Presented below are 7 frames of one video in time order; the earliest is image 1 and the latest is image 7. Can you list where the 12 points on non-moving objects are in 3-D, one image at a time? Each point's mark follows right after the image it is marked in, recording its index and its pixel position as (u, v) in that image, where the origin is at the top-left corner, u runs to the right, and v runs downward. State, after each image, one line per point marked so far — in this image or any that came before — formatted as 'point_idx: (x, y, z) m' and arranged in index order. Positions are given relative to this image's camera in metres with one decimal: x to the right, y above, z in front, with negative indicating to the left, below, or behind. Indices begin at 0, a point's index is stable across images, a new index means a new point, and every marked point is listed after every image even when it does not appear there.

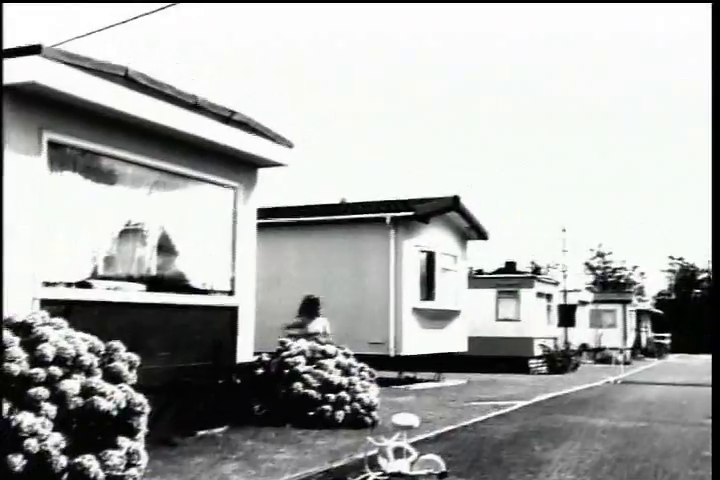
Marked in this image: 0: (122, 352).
0: (-1.8, -0.8, +6.7) m
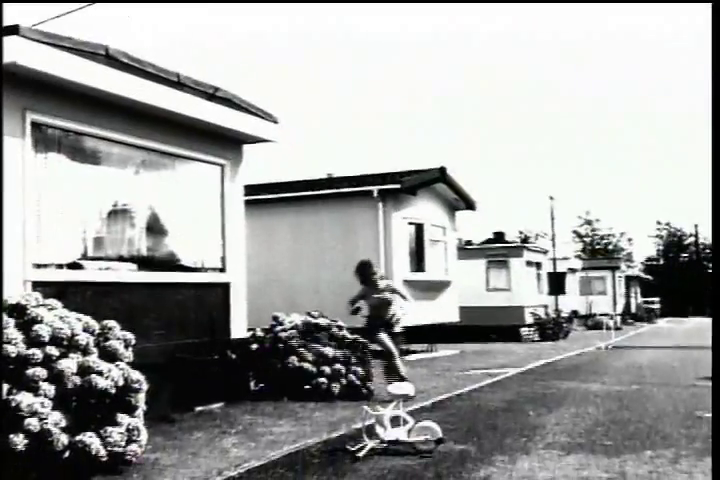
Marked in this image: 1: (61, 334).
0: (-1.8, -0.7, +6.7) m
1: (-2.0, -0.6, +6.2) m
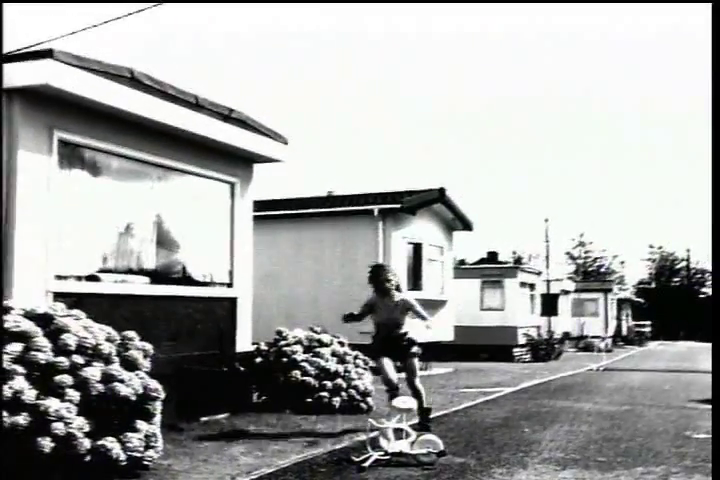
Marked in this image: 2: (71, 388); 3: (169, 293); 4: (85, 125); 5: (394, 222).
0: (-1.7, -0.8, +7.1) m
1: (-2.0, -0.7, +6.5) m
2: (-2.0, -1.0, +6.2) m
3: (-2.1, -0.6, +9.8) m
4: (-2.6, +1.1, +8.6) m
5: (+0.7, +0.4, +17.9) m
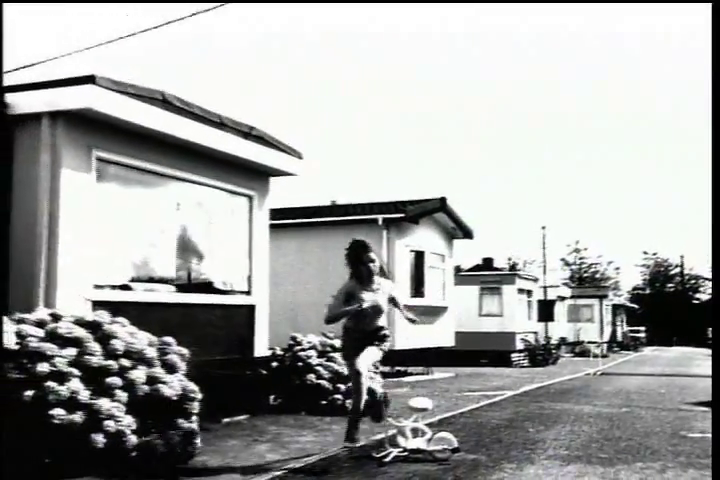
0: (-1.6, -0.9, +7.6) m
1: (-1.8, -0.8, +7.1) m
2: (-1.8, -1.1, +6.8) m
3: (-1.9, -0.7, +10.4) m
4: (-2.4, +1.0, +9.2) m
5: (+0.8, +0.2, +18.5) m
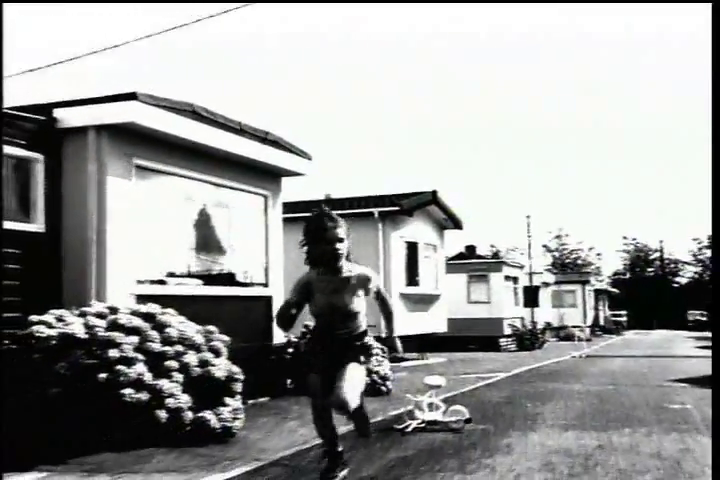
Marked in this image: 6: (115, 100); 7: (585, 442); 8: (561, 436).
0: (-1.4, -0.9, +8.6) m
1: (-1.6, -0.8, +8.0) m
2: (-1.6, -1.1, +7.7) m
3: (-1.7, -0.7, +11.3) m
4: (-2.3, +1.0, +10.1) m
5: (+0.7, +0.4, +19.5) m
6: (-2.5, +1.4, +9.2) m
7: (+2.0, -1.8, +8.2) m
8: (+1.9, -1.9, +8.6) m
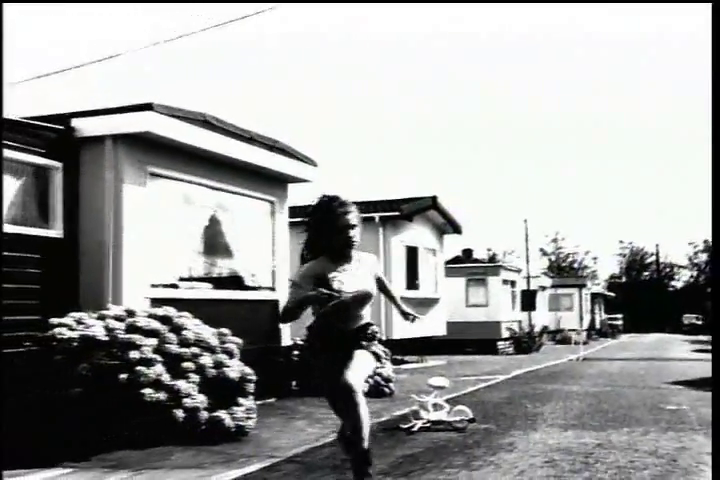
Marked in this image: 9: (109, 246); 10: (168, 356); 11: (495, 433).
0: (-1.3, -0.9, +8.9) m
1: (-1.5, -0.9, +8.3) m
2: (-1.5, -1.2, +8.0) m
3: (-1.7, -0.7, +11.6) m
4: (-2.2, +0.9, +10.4) m
5: (+0.8, +0.3, +19.9) m
6: (-2.4, +1.4, +9.6) m
7: (+2.1, -1.9, +8.5) m
8: (+2.0, -1.9, +8.9) m
9: (-2.6, -0.1, +9.6) m
10: (-1.7, -1.0, +8.0) m
11: (+1.3, -1.9, +8.9) m
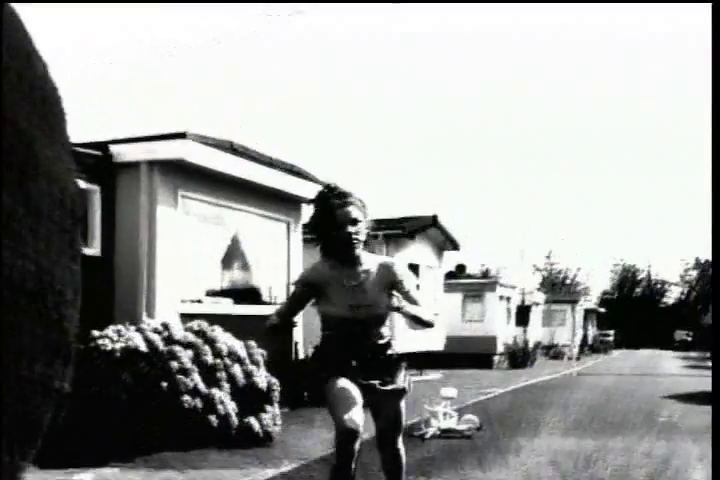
0: (-1.1, -1.1, +9.6) m
1: (-1.3, -1.1, +9.1) m
2: (-1.3, -1.4, +8.8) m
3: (-1.5, -1.0, +12.3) m
4: (-2.0, +0.7, +11.2) m
5: (+0.9, -0.1, +20.6) m
6: (-2.2, +1.2, +10.3) m
7: (+2.3, -2.1, +9.2) m
8: (+2.1, -2.1, +9.6) m
9: (-2.5, -0.3, +10.3) m
10: (-1.5, -1.2, +8.8) m
11: (+1.5, -2.1, +9.7) m
